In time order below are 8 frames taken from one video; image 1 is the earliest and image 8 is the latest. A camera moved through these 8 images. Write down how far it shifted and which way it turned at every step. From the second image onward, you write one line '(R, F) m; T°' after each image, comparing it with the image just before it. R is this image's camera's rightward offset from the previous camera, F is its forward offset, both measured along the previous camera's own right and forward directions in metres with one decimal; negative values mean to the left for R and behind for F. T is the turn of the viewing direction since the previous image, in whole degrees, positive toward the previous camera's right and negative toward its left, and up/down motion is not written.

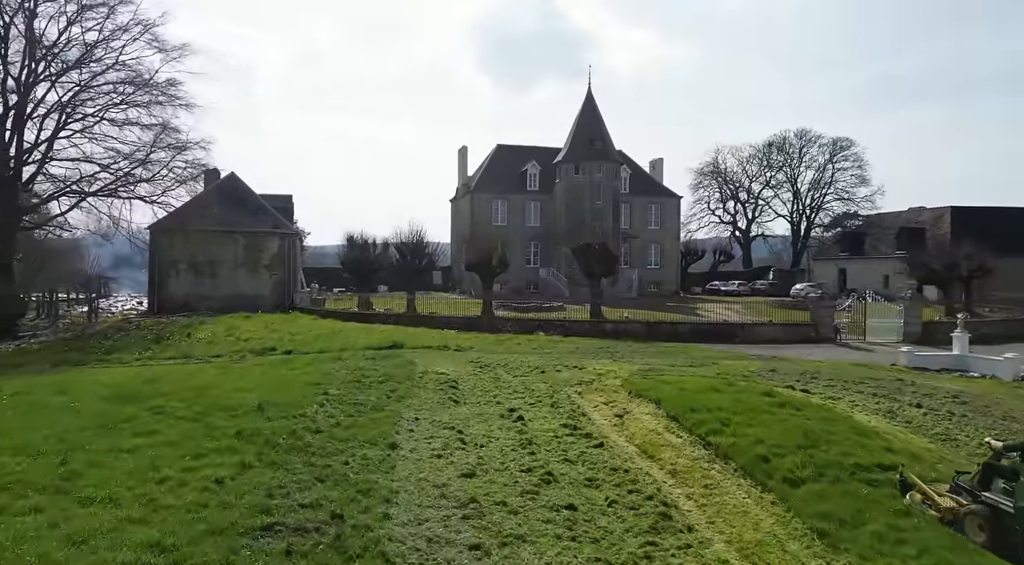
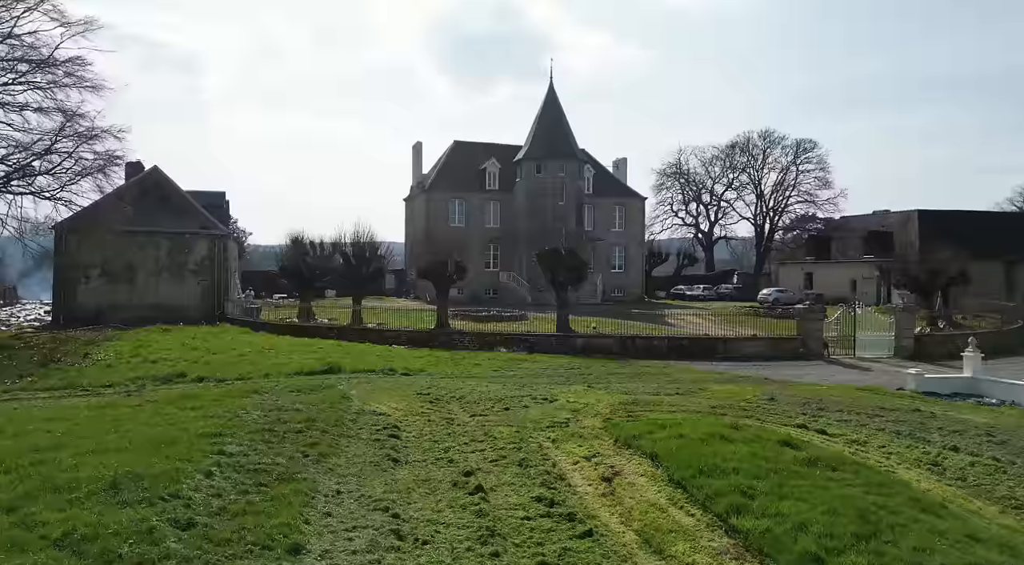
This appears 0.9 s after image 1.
(0.0, +2.7) m; +4°
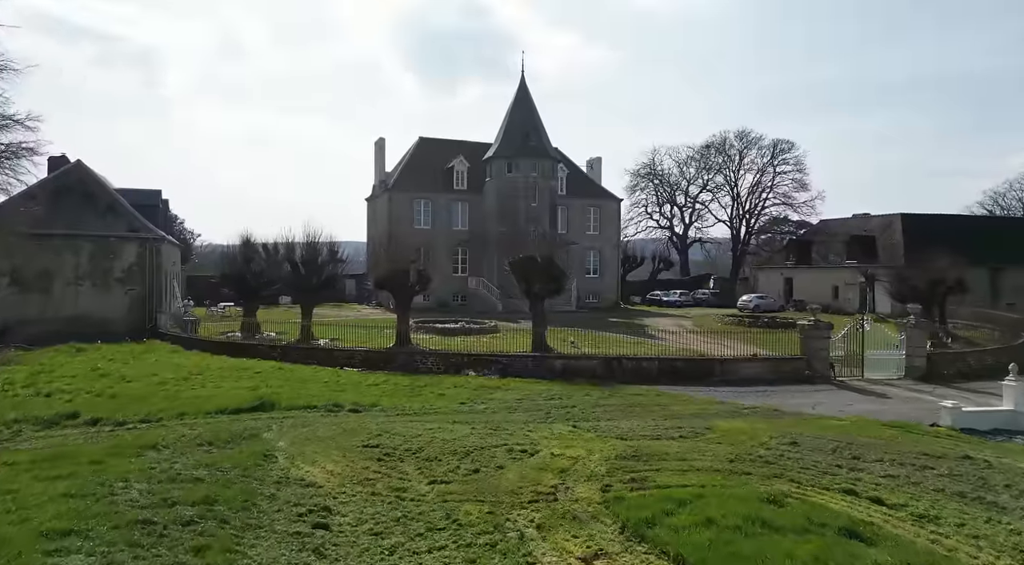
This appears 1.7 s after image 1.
(0.0, +2.7) m; +3°
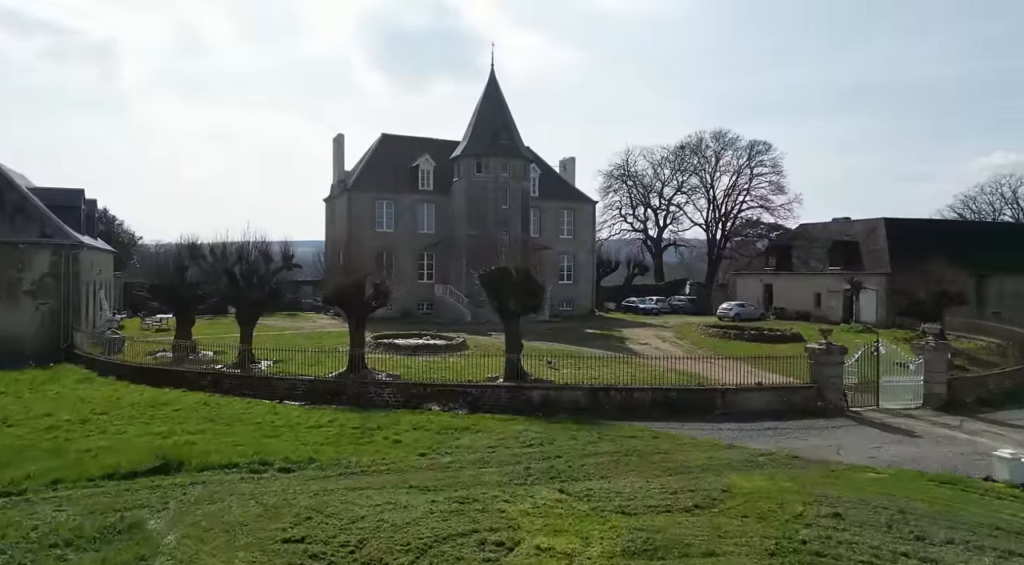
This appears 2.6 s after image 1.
(0.0, +2.7) m; +3°
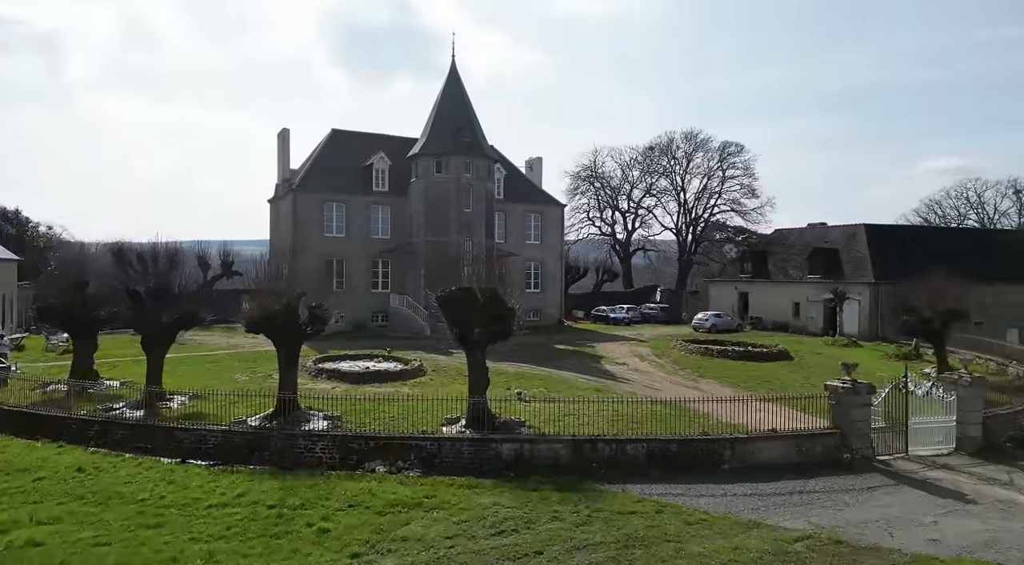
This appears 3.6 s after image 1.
(0.0, +3.1) m; +3°
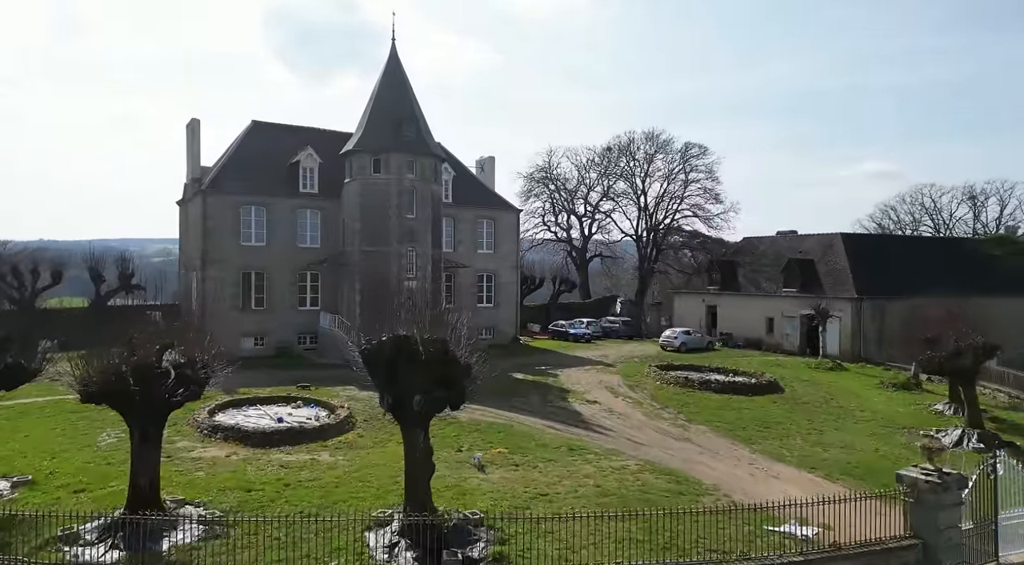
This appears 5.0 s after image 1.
(-0.1, +4.4) m; +4°
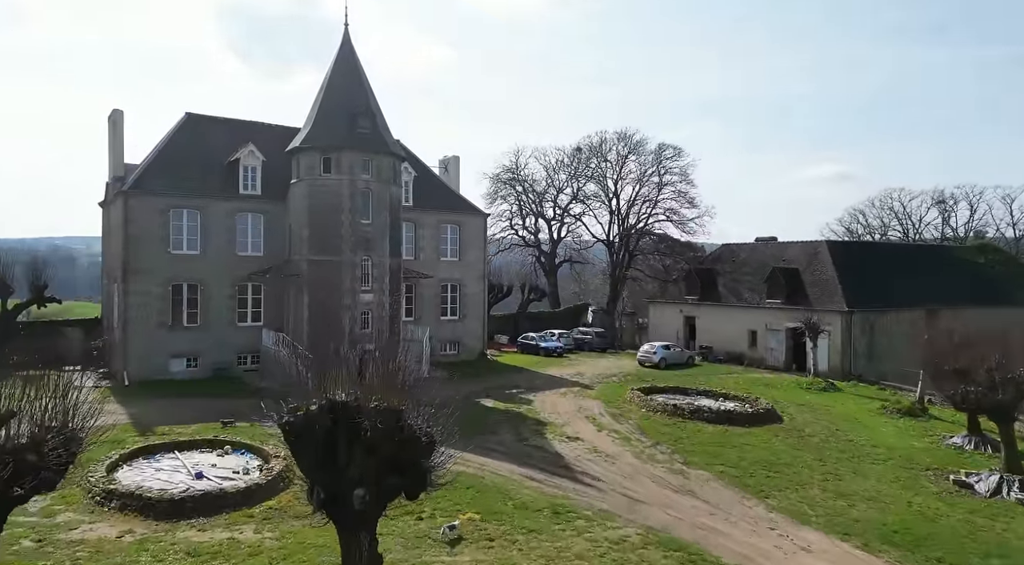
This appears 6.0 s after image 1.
(-0.2, +3.0) m; +3°
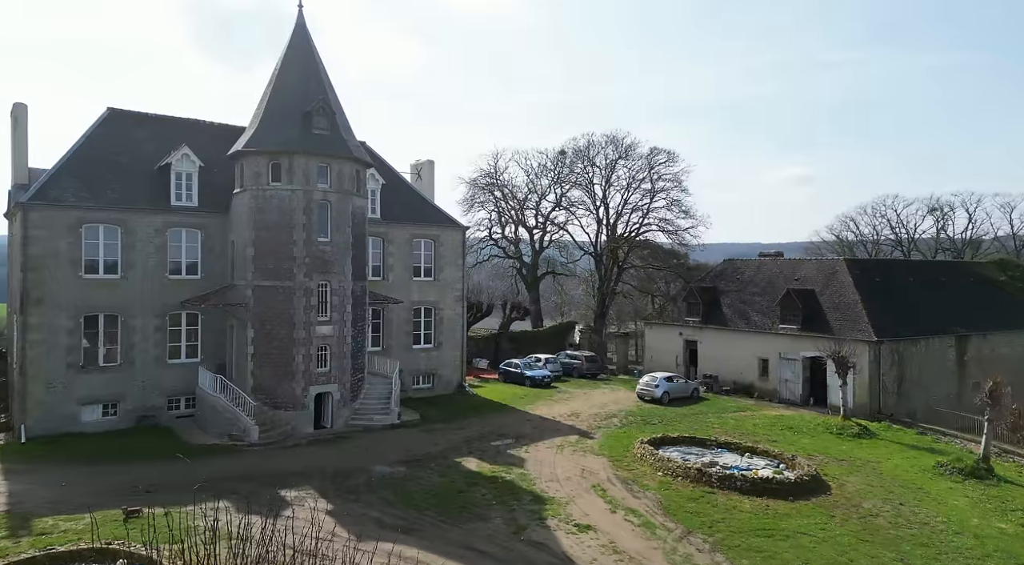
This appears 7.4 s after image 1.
(-0.5, +4.3) m; +2°
